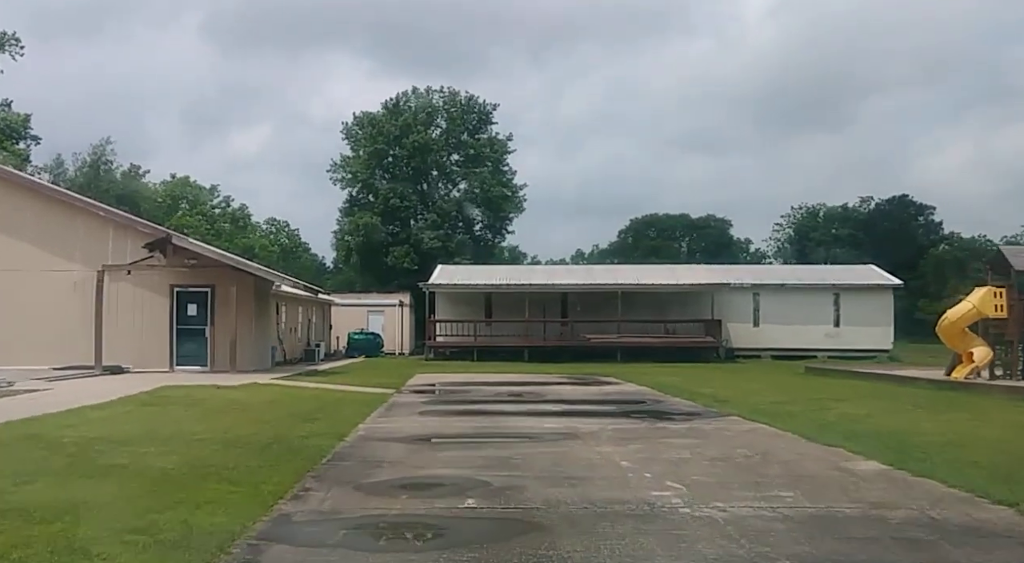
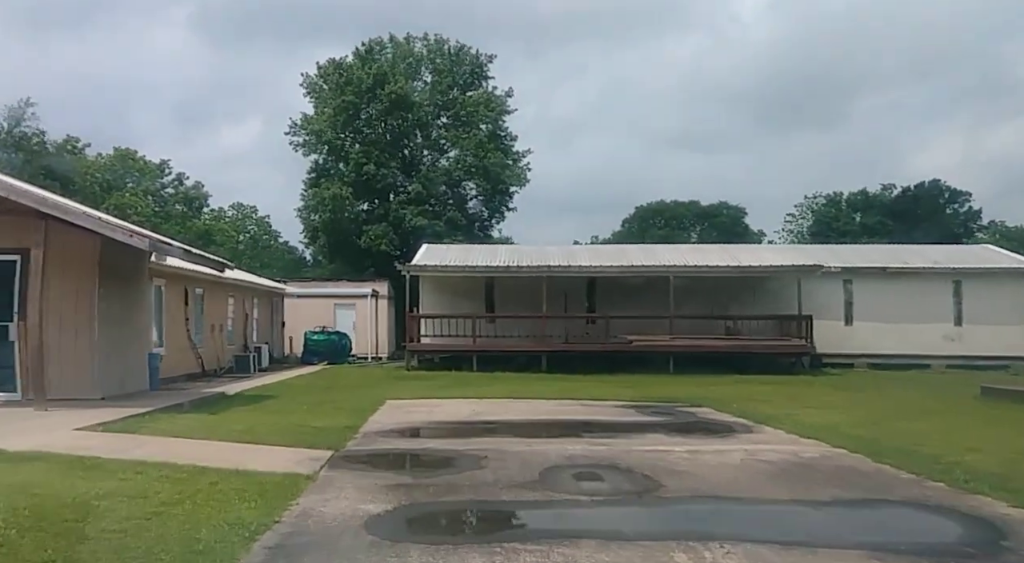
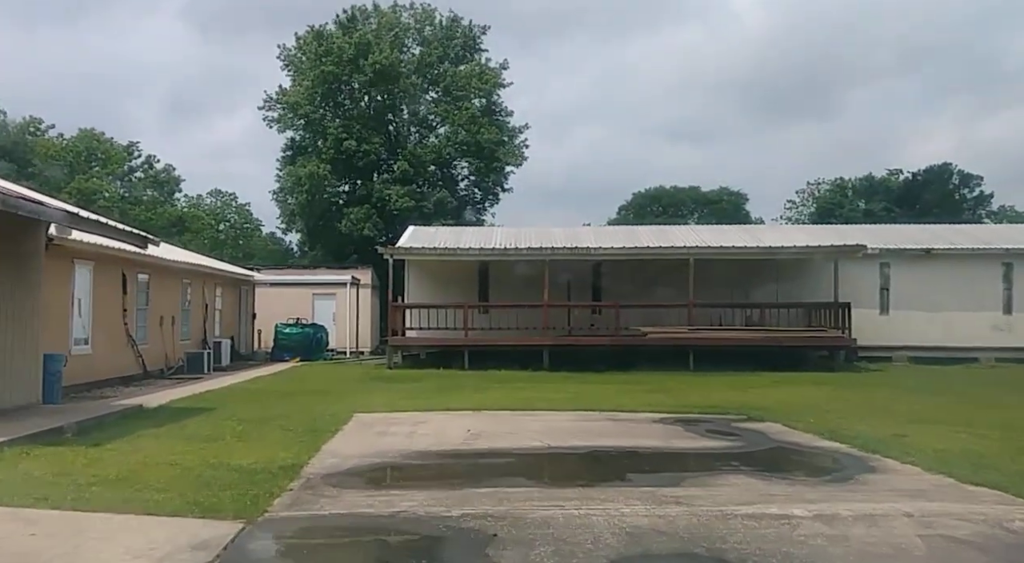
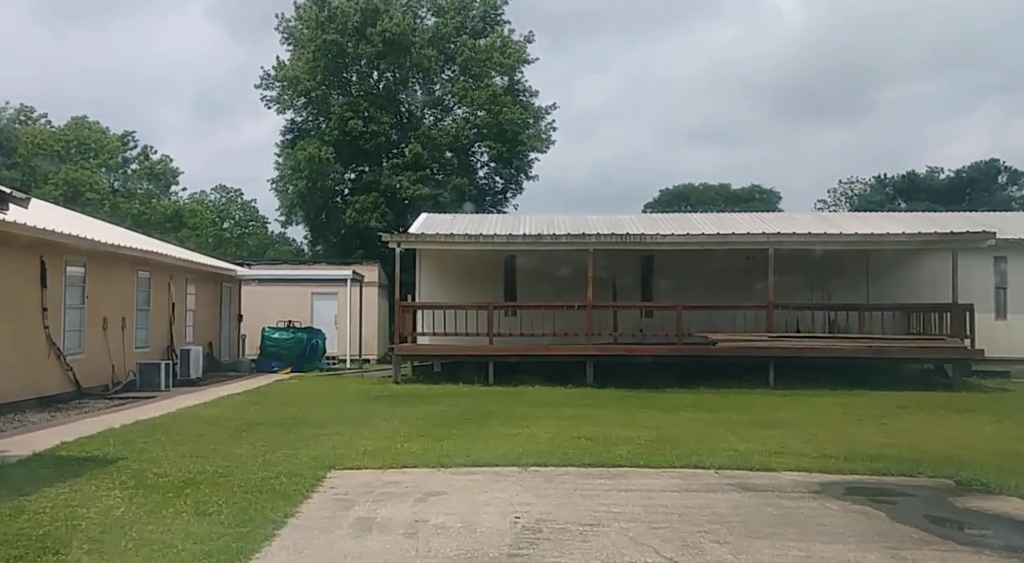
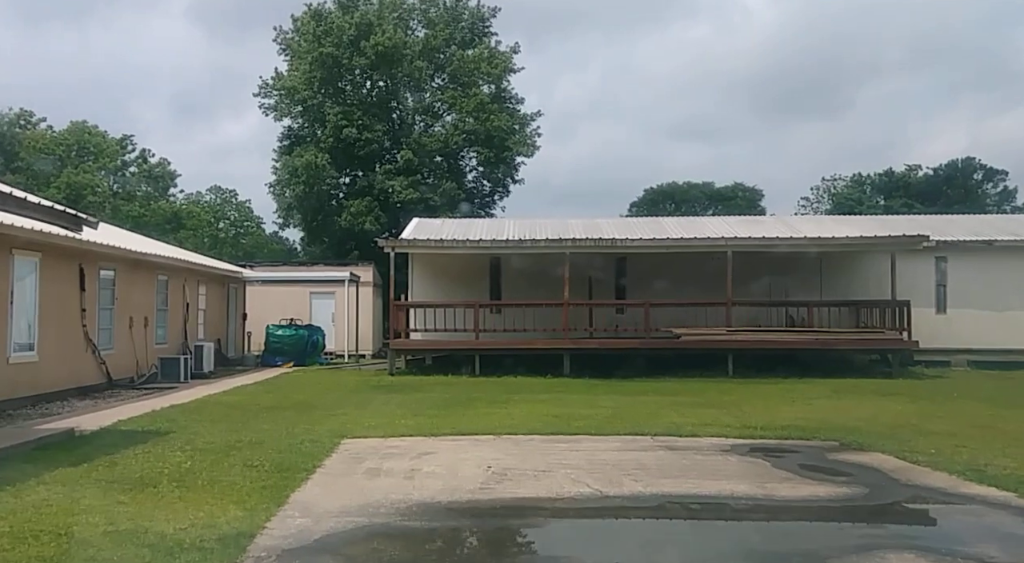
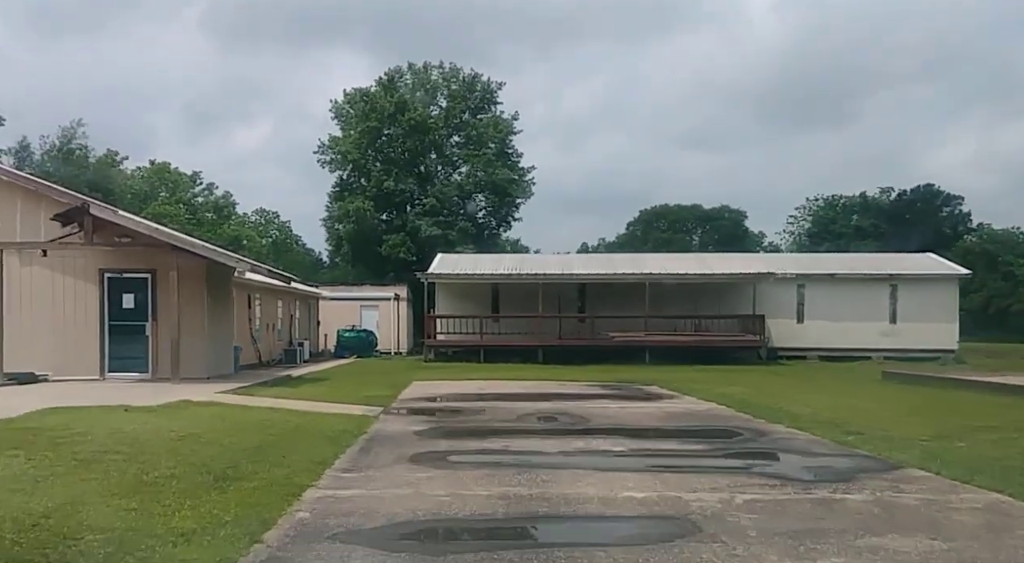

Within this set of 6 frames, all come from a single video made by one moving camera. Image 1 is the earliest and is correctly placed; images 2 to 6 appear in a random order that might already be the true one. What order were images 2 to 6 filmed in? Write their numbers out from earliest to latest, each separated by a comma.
6, 2, 3, 5, 4
